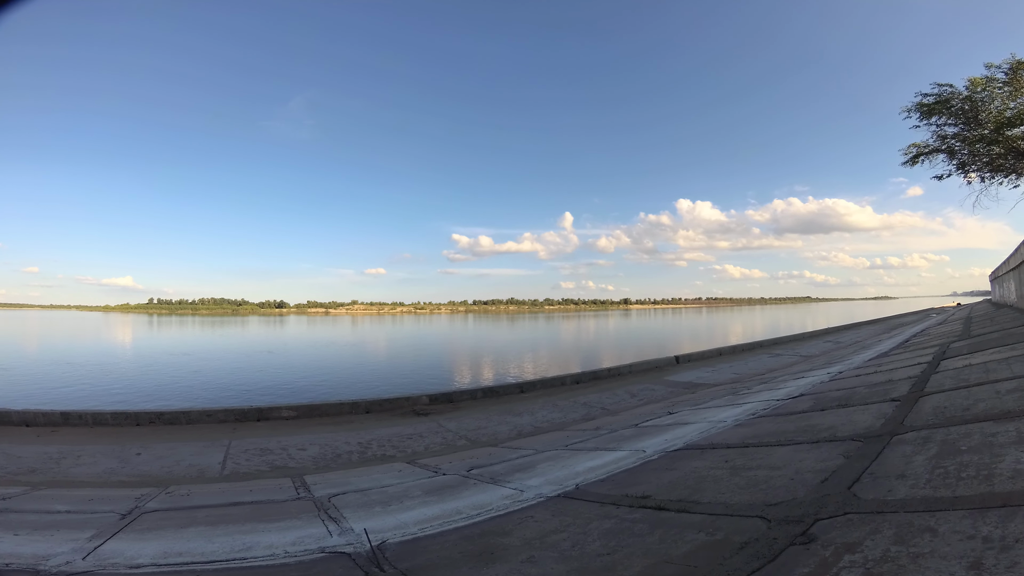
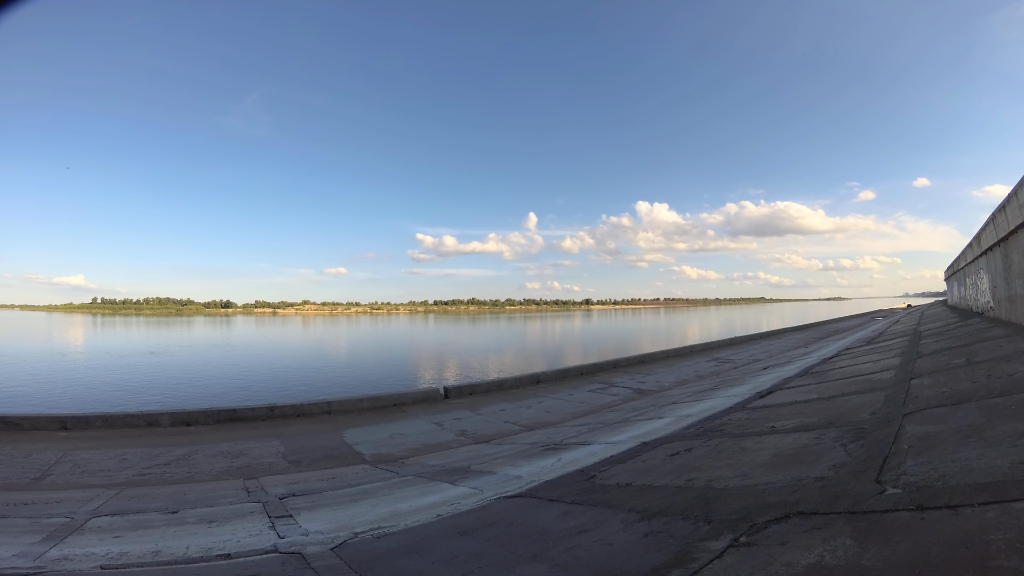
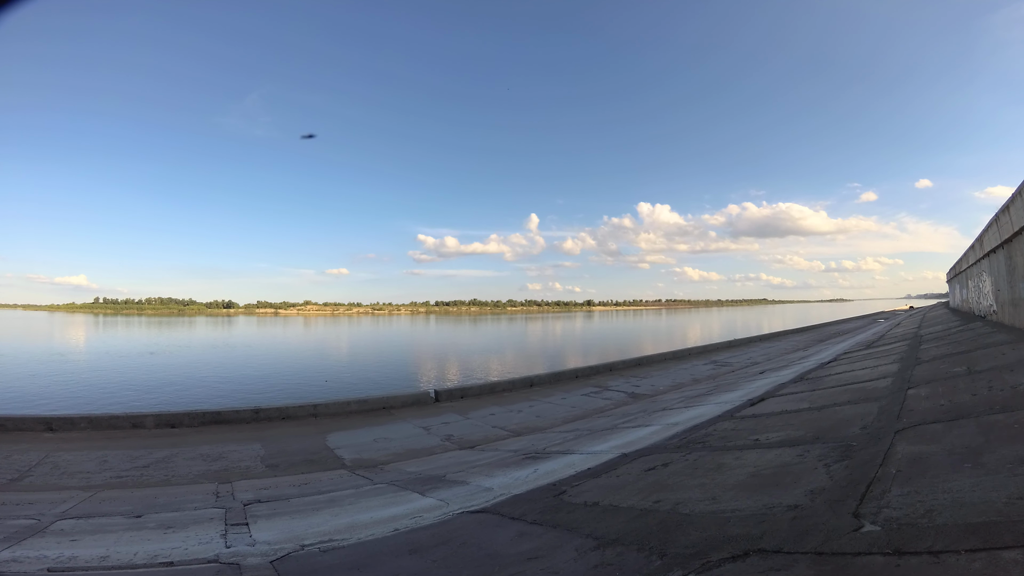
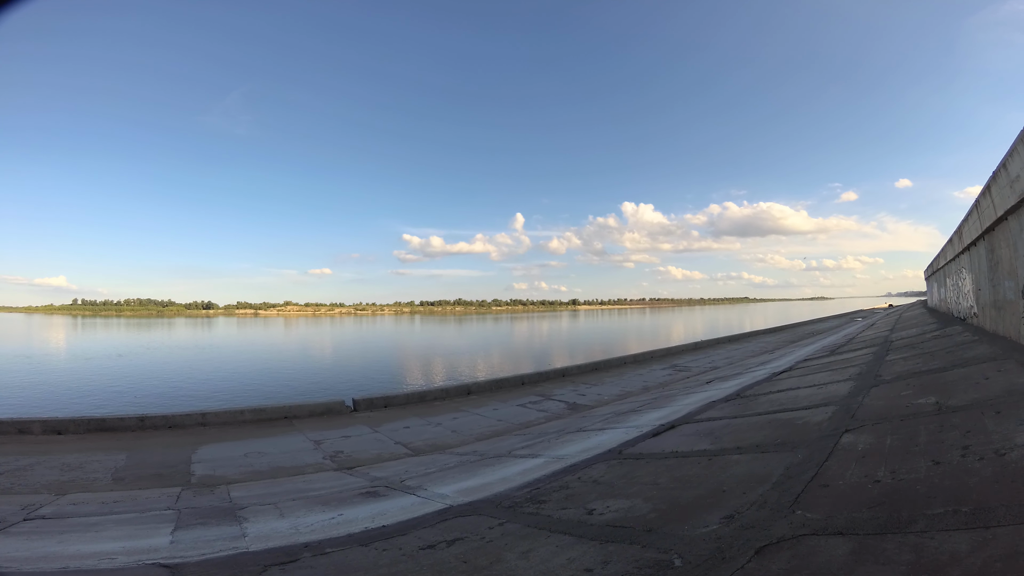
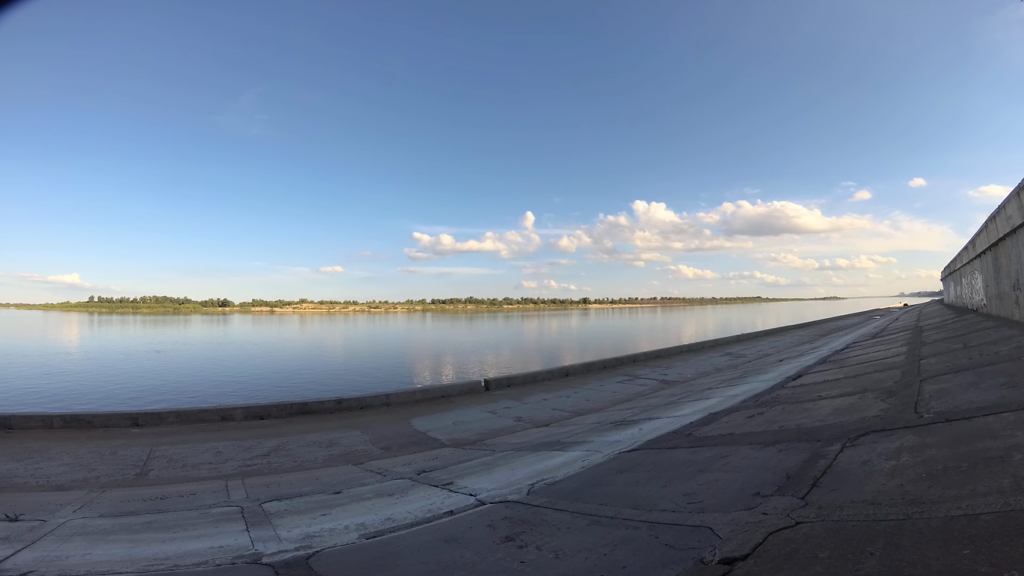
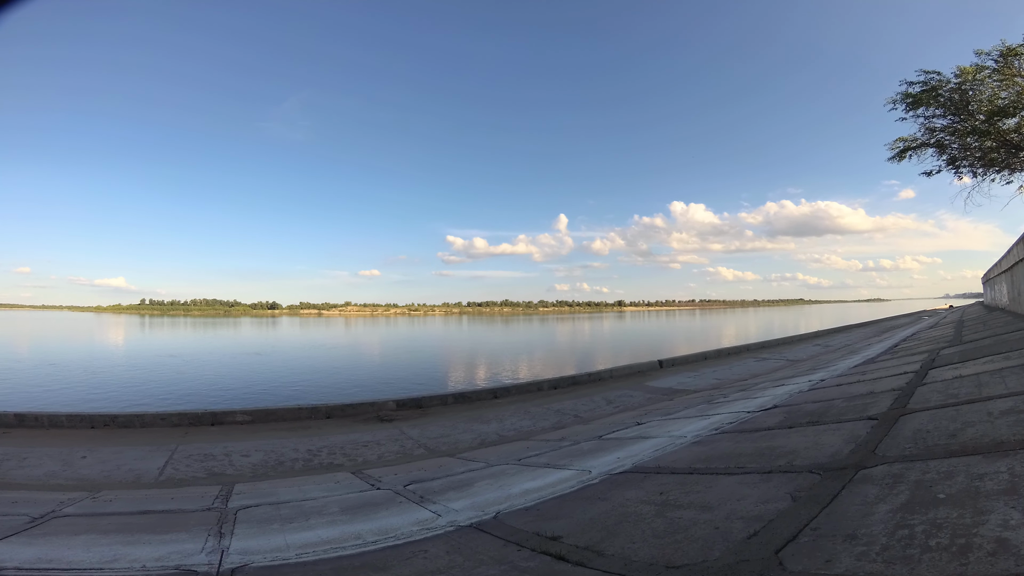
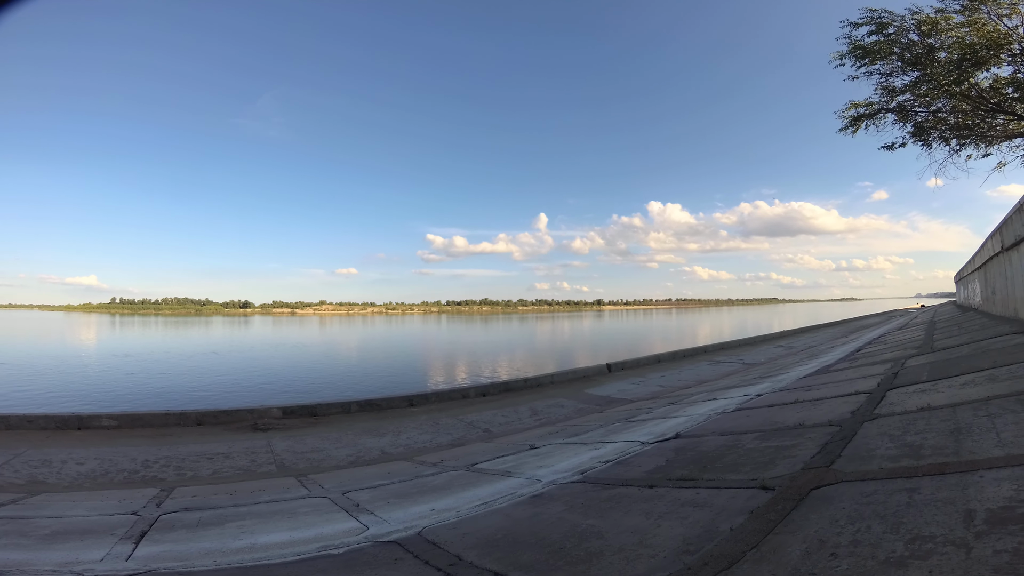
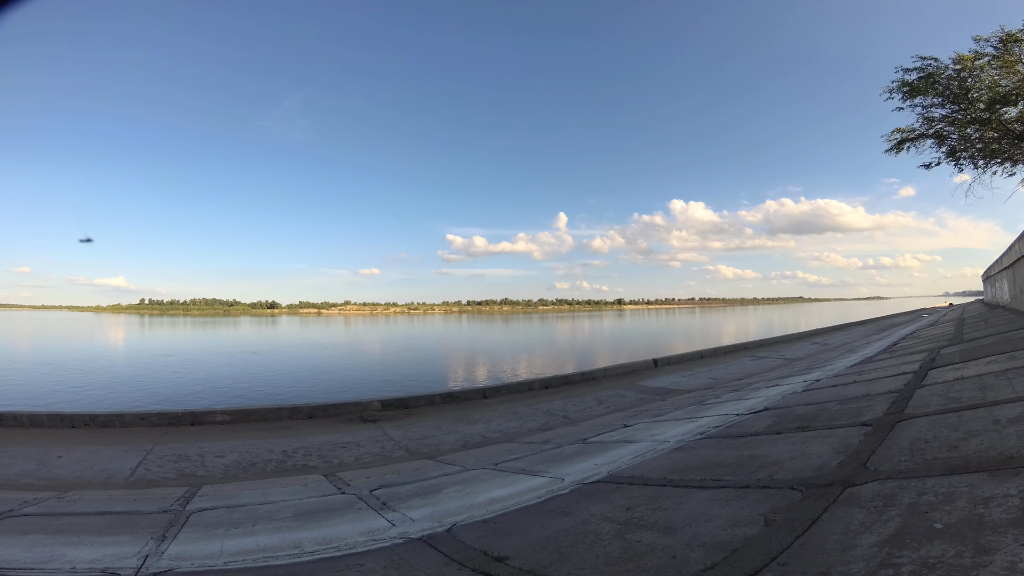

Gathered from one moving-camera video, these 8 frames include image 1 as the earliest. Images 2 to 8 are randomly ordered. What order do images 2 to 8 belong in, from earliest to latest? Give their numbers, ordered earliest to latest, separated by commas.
6, 8, 7, 5, 2, 3, 4
